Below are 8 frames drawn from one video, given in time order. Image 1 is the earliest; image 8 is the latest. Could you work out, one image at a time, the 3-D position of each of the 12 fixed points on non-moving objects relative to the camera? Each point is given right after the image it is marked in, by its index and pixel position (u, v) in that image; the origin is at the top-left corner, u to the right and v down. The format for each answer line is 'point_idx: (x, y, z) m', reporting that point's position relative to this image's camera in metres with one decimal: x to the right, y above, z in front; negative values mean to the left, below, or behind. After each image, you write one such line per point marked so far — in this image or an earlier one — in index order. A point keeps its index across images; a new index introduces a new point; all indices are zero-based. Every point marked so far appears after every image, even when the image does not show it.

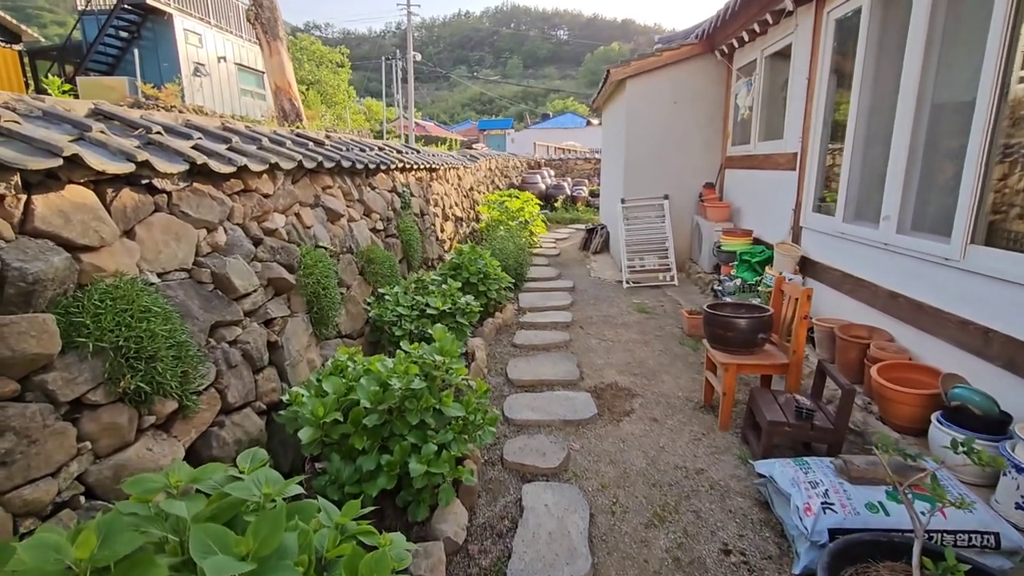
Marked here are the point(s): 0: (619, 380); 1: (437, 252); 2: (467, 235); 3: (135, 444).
0: (+0.7, -0.6, +3.4) m
1: (-0.8, +0.4, +5.5) m
2: (-0.6, +0.8, +7.3) m
3: (-1.1, -0.4, +1.4) m
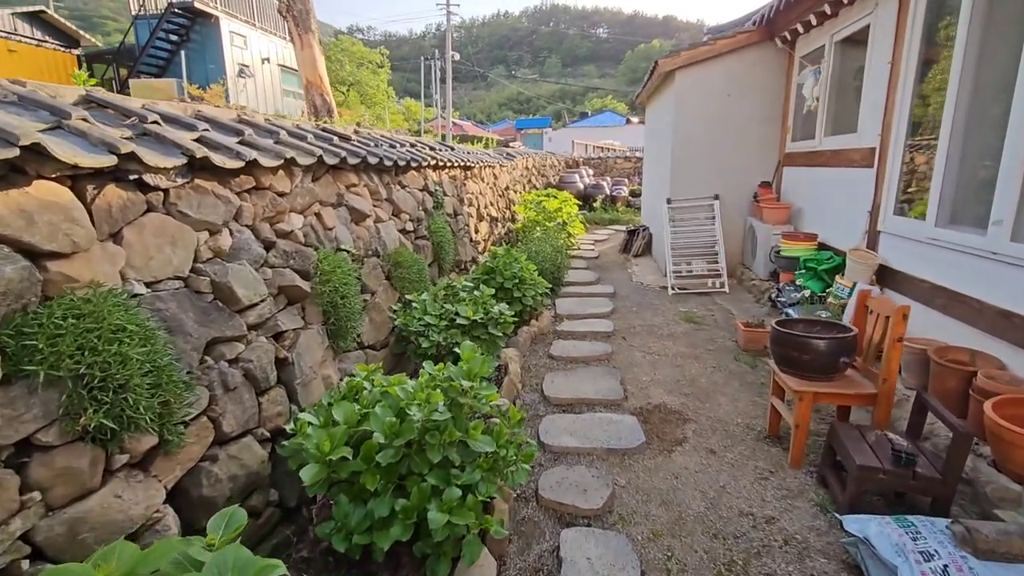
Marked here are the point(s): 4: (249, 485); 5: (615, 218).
0: (+0.9, -0.7, +3.1) m
1: (-0.4, +0.4, +5.3) m
2: (-0.1, +0.7, +7.1) m
3: (-1.0, -0.5, +1.2) m
4: (-0.8, -0.6, +1.7) m
5: (+2.0, +1.4, +10.0) m
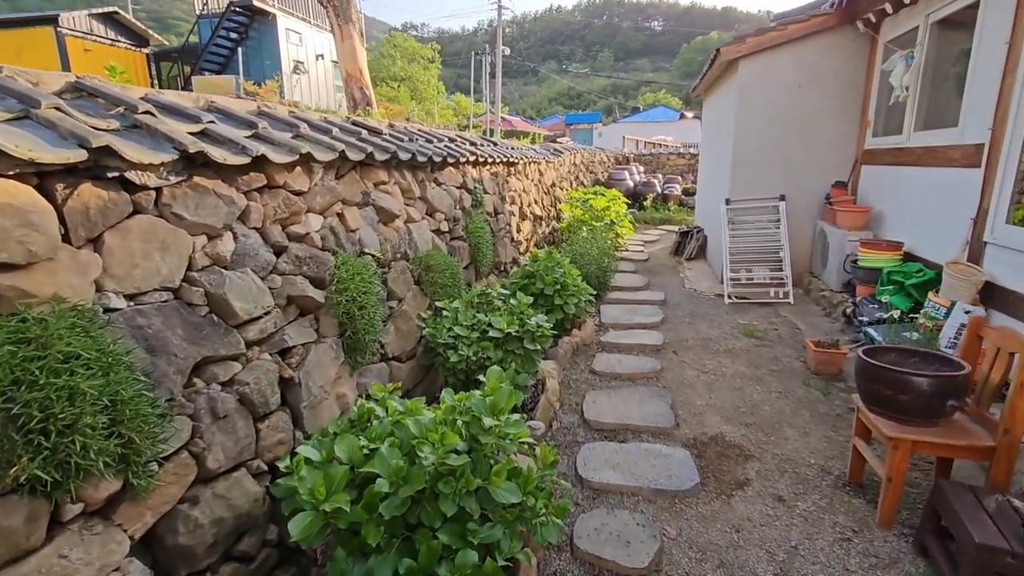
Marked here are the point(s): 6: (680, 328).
0: (+1.1, -0.8, +2.7) m
1: (0.0, +0.3, +5.0) m
2: (+0.4, +0.7, +6.8) m
3: (-0.9, -0.5, +1.0) m
4: (-0.8, -0.7, +1.5) m
5: (+2.9, +1.3, +9.5) m
6: (+1.4, -0.3, +4.3) m
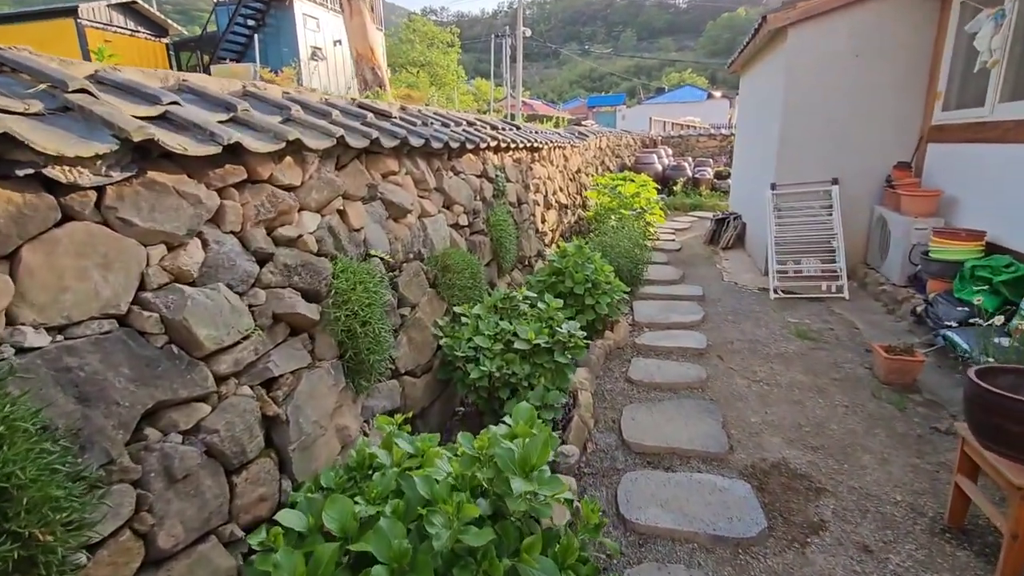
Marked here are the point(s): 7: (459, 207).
0: (+1.3, -0.8, +2.3) m
1: (+0.2, +0.4, +4.6) m
2: (+0.7, +0.8, +6.4) m
3: (-0.9, -0.6, +0.7) m
4: (-0.7, -0.7, +1.2) m
5: (+3.3, +1.5, +9.0) m
6: (+1.6, -0.3, +3.9) m
7: (-0.3, +0.5, +3.1) m
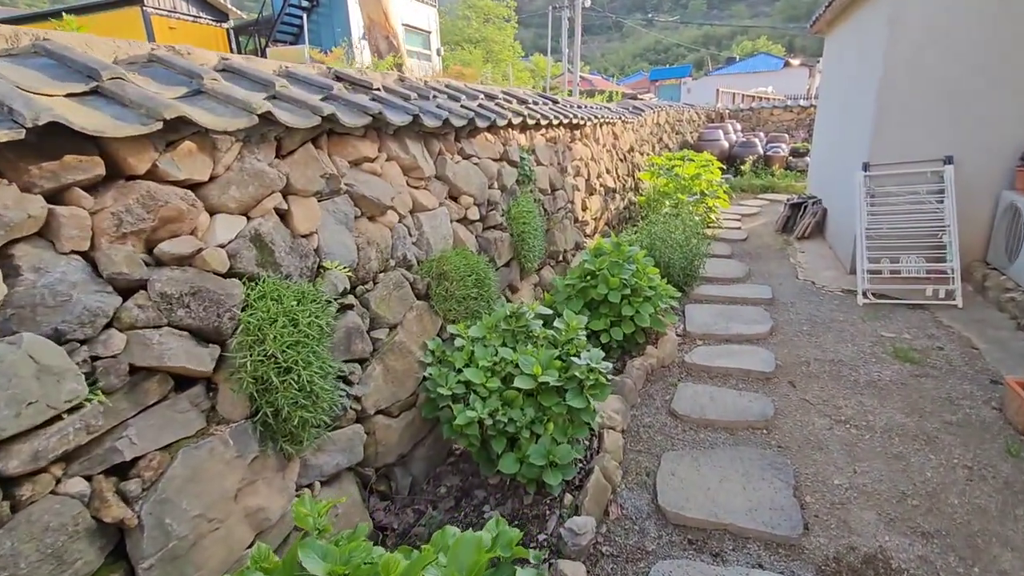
0: (+1.2, -0.9, +1.7) m
1: (+0.5, +0.4, +4.1) m
2: (+1.2, +0.9, +5.7) m
3: (-1.0, -0.7, +0.3) m
4: (-0.8, -0.8, +0.7) m
5: (+4.0, +1.6, +8.0) m
6: (+1.8, -0.3, +3.2) m
7: (-0.2, +0.5, +2.6) m
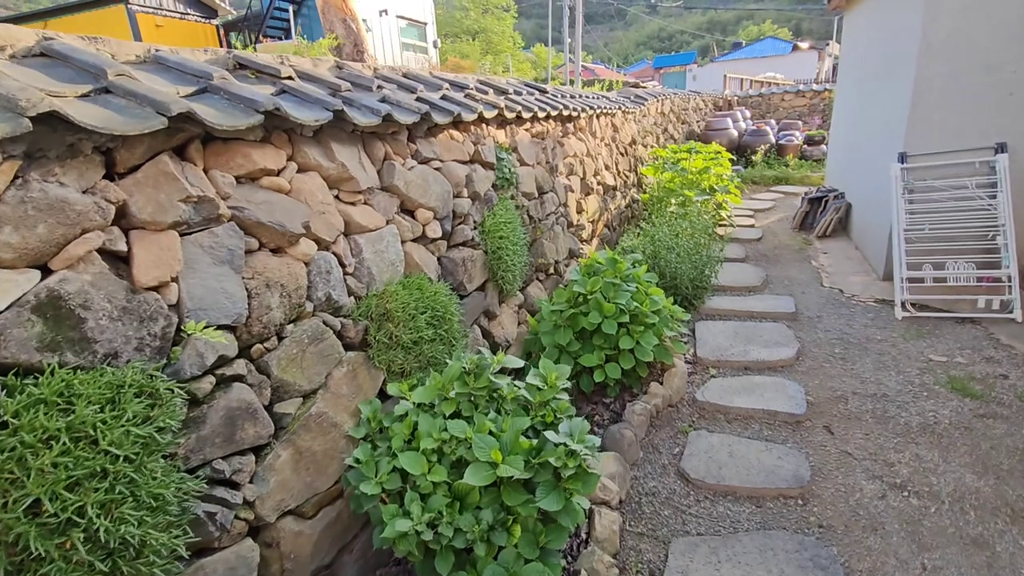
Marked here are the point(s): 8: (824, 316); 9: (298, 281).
0: (+1.1, -1.0, +1.2) m
1: (+0.4, +0.3, +3.6) m
2: (+1.1, +0.8, +5.2) m
3: (-1.2, -0.9, -0.1) m
4: (-1.0, -1.0, +0.3) m
5: (+3.9, +1.6, +7.4) m
6: (+1.7, -0.4, +2.7) m
7: (-0.3, +0.3, +2.1) m
8: (+2.1, -0.2, +3.4) m
9: (-0.6, 0.0, +1.5) m
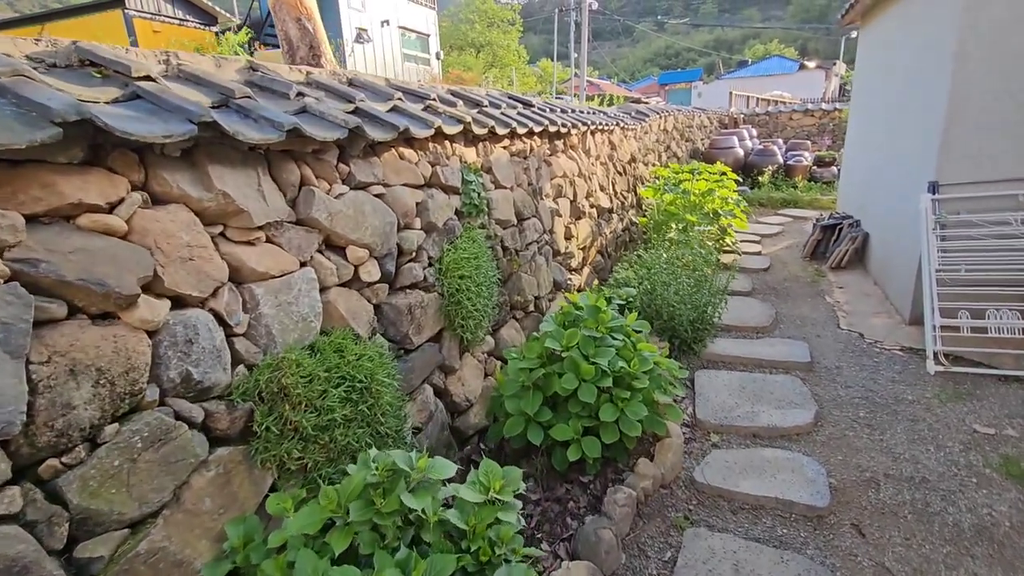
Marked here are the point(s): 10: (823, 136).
0: (+0.9, -1.2, +0.7) m
1: (+0.2, 0.0, +3.1) m
2: (+1.0, +0.5, +4.8) m
3: (-1.4, -1.0, -0.6) m
4: (-1.1, -1.1, -0.2) m
5: (+3.8, +1.2, +7.0) m
6: (+1.5, -0.7, +2.3) m
7: (-0.5, +0.1, +1.7) m
8: (+1.9, -0.4, +2.9) m
9: (-0.8, -0.1, +1.0) m
10: (+6.0, +2.9, +9.9) m
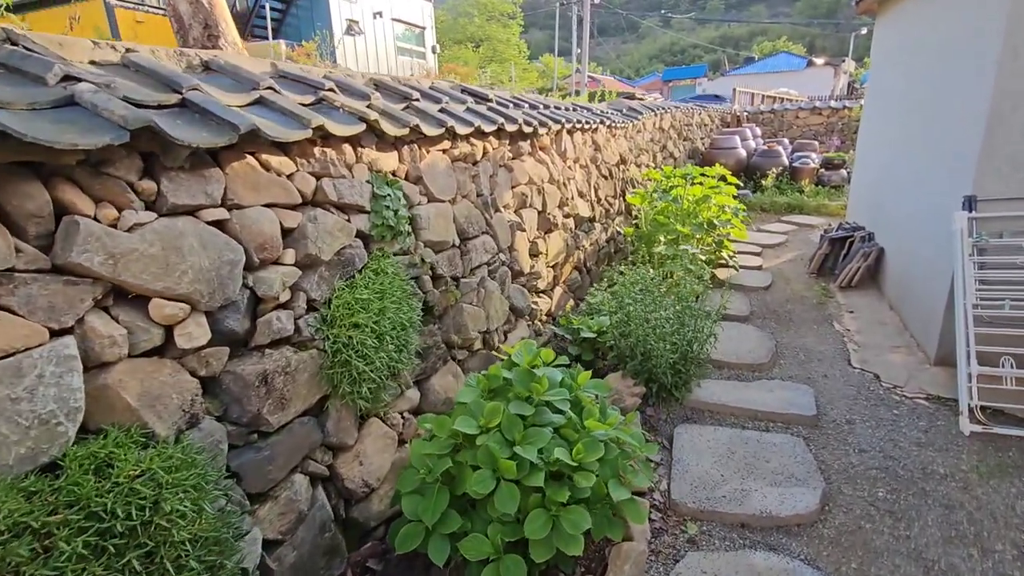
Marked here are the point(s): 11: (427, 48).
0: (+0.6, -1.4, +0.2) m
1: (-0.1, -0.1, +2.6) m
2: (+0.7, +0.3, +4.2) m
3: (-1.7, -1.2, -1.1) m
4: (-1.4, -1.3, -0.7) m
5: (+3.6, +1.1, +6.5) m
6: (+1.2, -0.9, +1.8) m
7: (-0.8, 0.0, +1.2) m
8: (+1.6, -0.6, +2.4) m
9: (-1.1, -0.3, +0.5) m
10: (+5.8, +2.8, +9.4) m
11: (-2.1, +5.6, +11.9) m
